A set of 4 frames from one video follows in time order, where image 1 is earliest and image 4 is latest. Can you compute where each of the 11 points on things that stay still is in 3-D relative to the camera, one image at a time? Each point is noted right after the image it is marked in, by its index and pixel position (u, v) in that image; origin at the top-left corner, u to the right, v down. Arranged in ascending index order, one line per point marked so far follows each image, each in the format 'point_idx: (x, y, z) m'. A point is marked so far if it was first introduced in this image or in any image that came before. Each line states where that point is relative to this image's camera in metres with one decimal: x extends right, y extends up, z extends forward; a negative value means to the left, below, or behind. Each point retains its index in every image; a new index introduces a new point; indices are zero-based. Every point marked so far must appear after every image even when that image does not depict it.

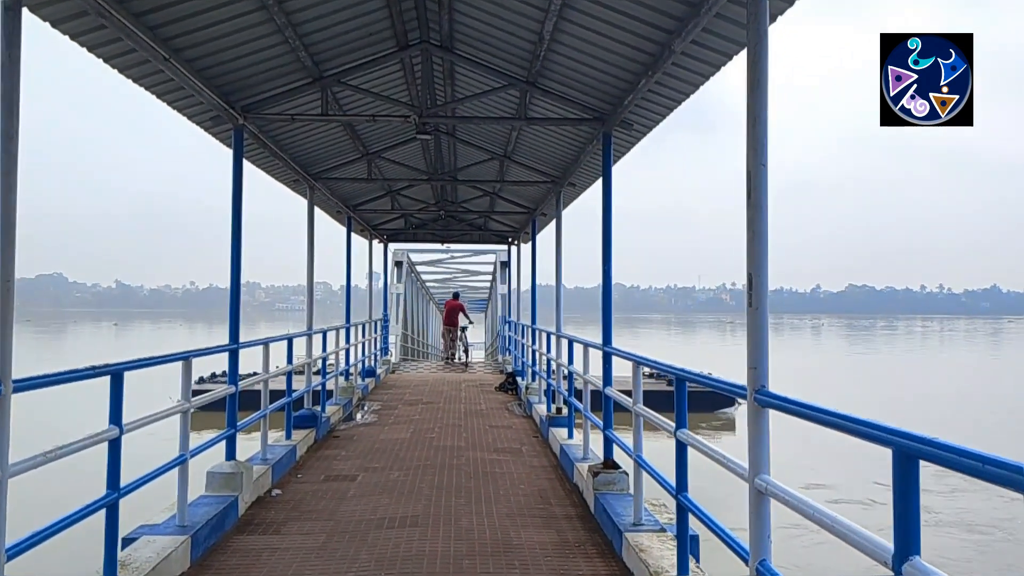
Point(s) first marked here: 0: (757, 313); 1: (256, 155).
0: (+1.0, -0.1, +3.1) m
1: (-2.7, +1.4, +8.1) m
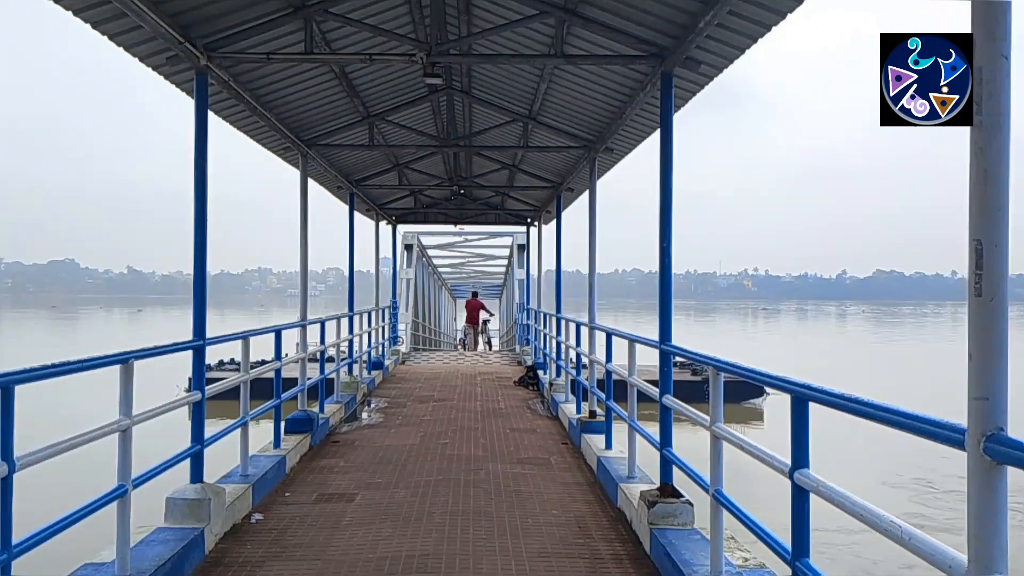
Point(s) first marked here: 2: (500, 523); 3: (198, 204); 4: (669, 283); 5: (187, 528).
0: (+1.1, 0.0, +1.9) m
1: (-2.4, +1.5, +6.9) m
2: (-0.1, -1.5, +5.2) m
3: (-2.0, +0.5, +5.1) m
4: (+1.0, 0.0, +5.2) m
5: (-1.9, -1.4, +4.5) m
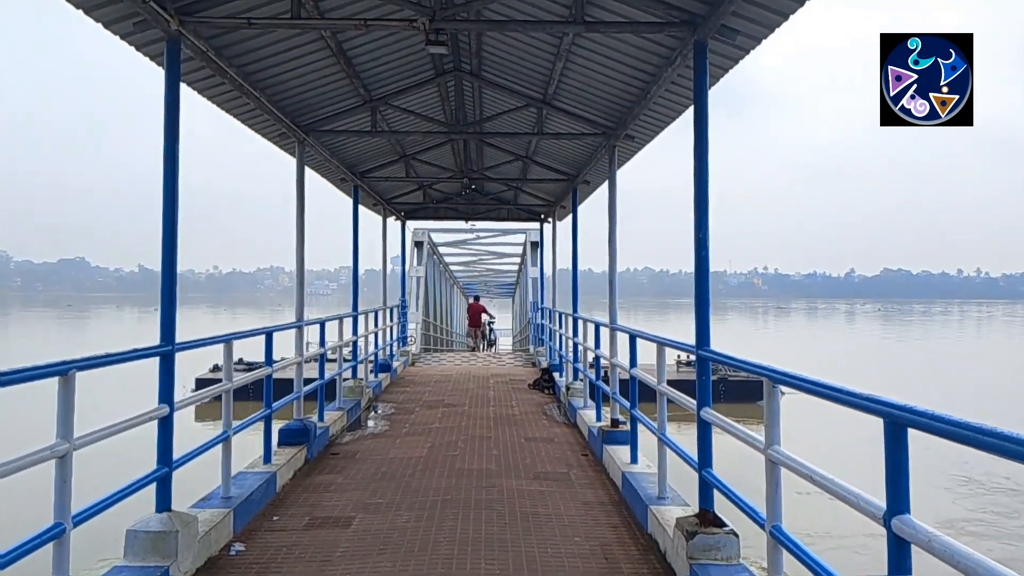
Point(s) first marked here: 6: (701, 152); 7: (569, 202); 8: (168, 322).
0: (+1.2, 0.0, +1.2) m
1: (-2.3, +1.5, +6.3) m
2: (0.0, -1.5, +4.5) m
3: (-1.9, +0.5, +4.4) m
4: (+1.1, +0.1, +4.6) m
5: (-1.8, -1.4, +3.9) m
6: (+1.1, +0.8, +4.8) m
7: (+0.8, +1.3, +11.6) m
8: (-1.8, -0.2, +4.2) m
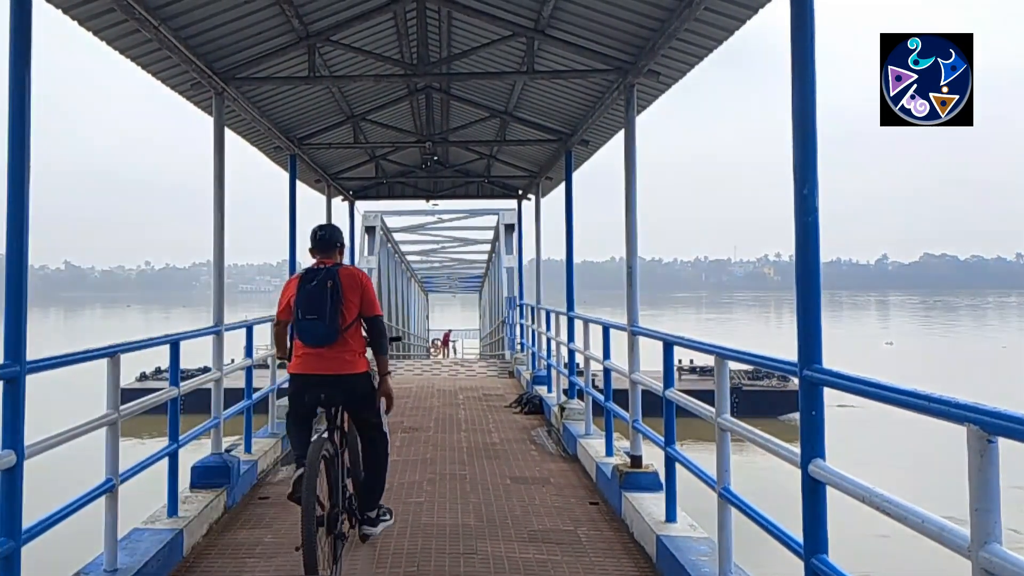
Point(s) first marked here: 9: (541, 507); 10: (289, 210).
0: (+1.4, 0.0, -0.5) m
1: (-2.4, +1.6, +4.4) m
2: (0.0, -1.5, +2.7) m
3: (-1.9, +0.6, +2.6) m
4: (+1.1, +0.1, +2.9) m
5: (-1.7, -1.3, +2.0) m
6: (+1.2, +0.9, +3.1) m
7: (+0.5, +1.3, +9.9) m
8: (-1.8, -0.2, +2.4) m
9: (+0.2, -1.4, +5.3) m
10: (-2.5, +0.9, +9.0) m
